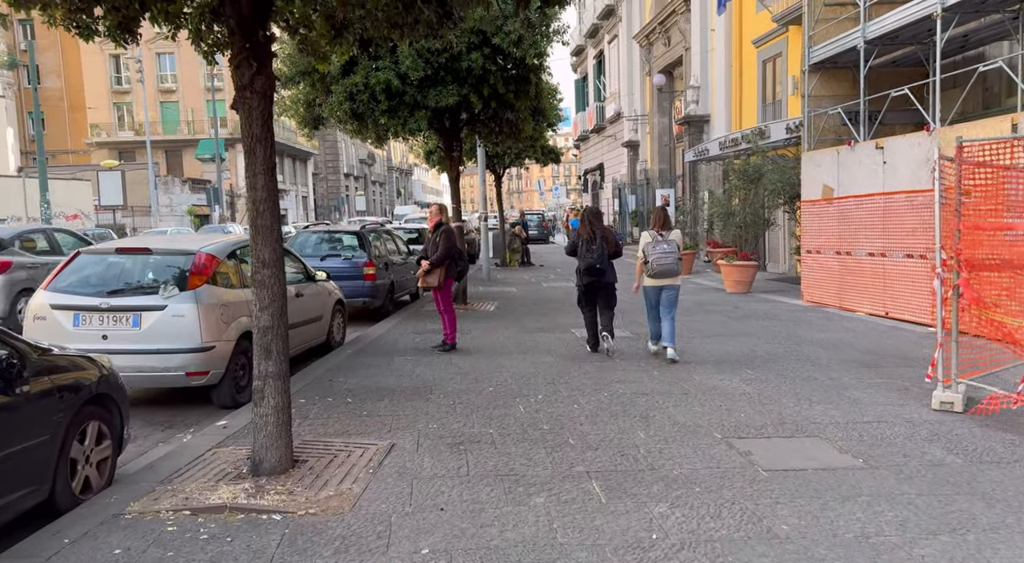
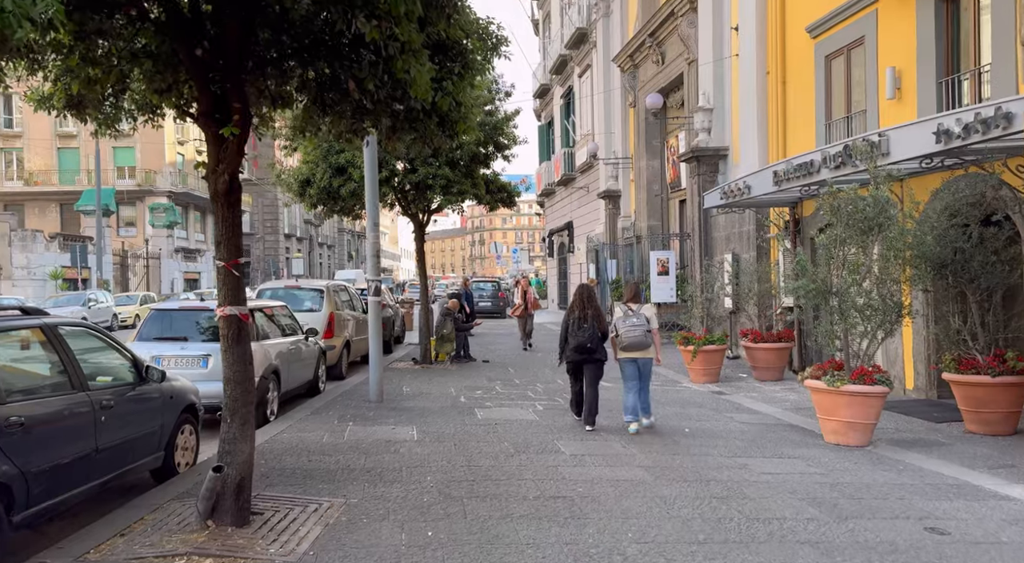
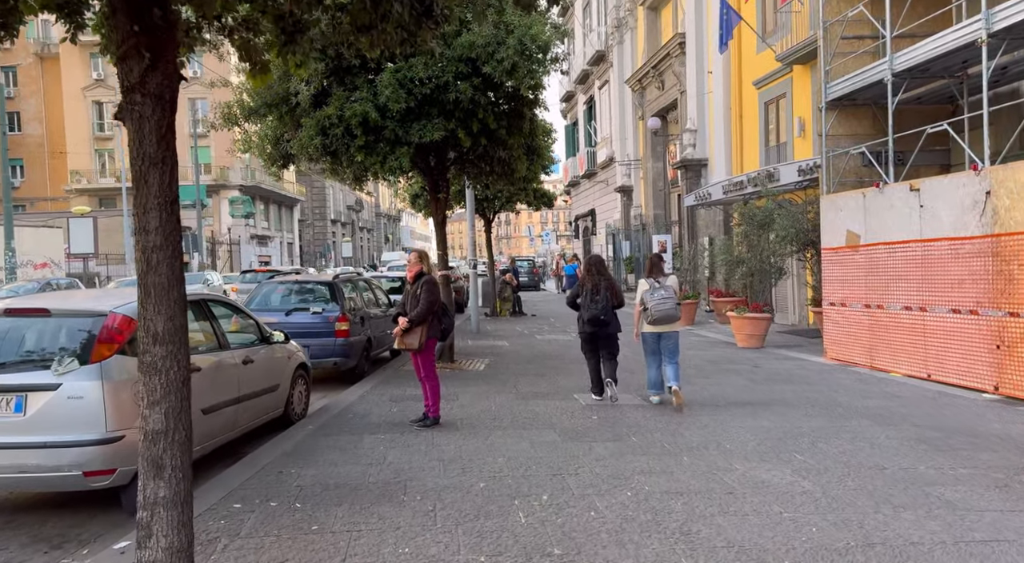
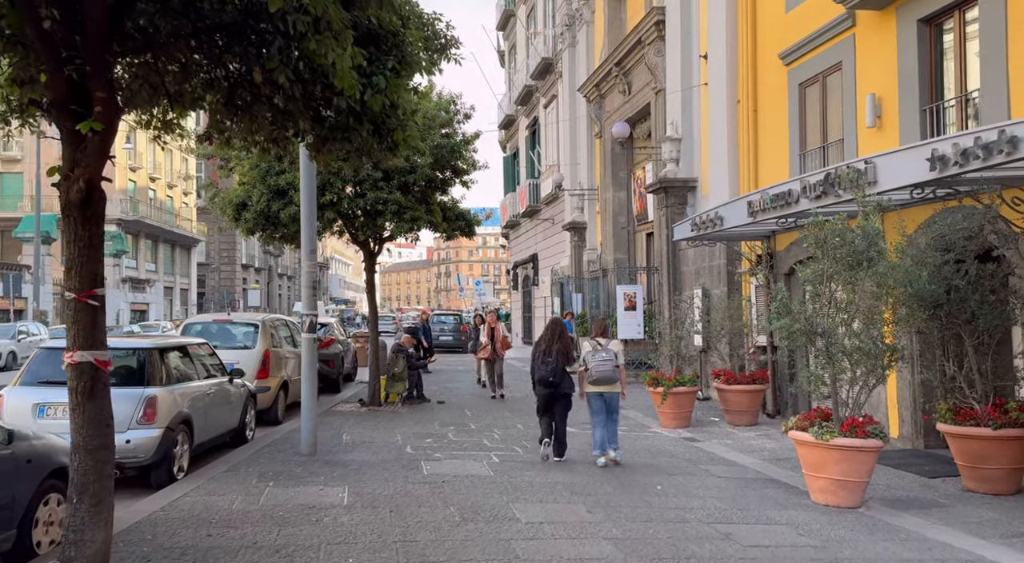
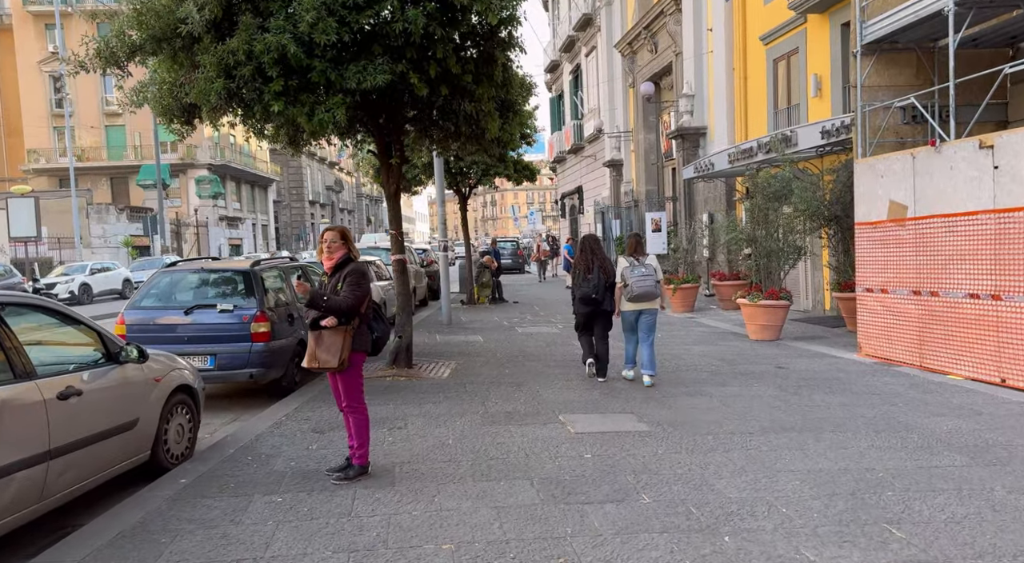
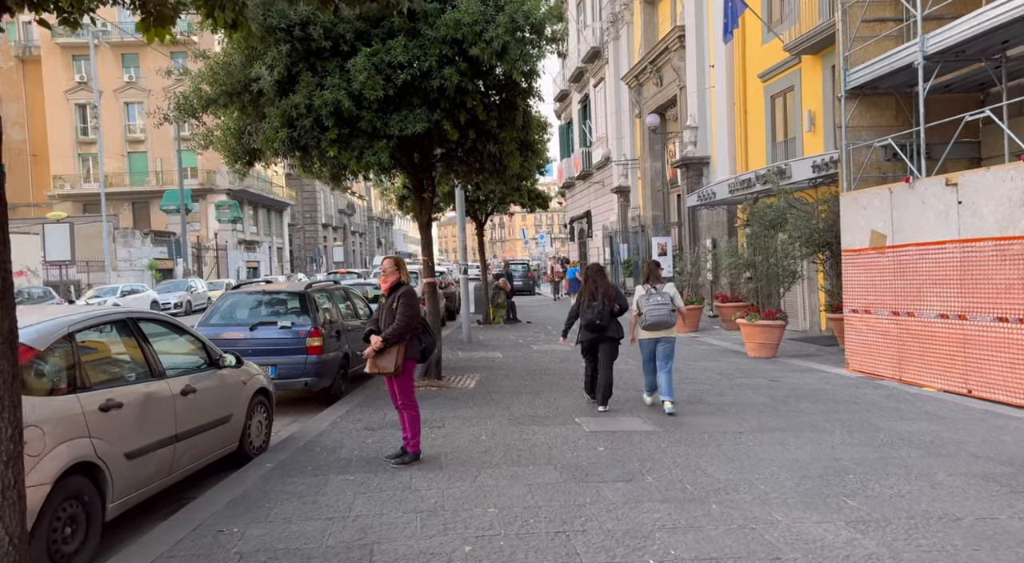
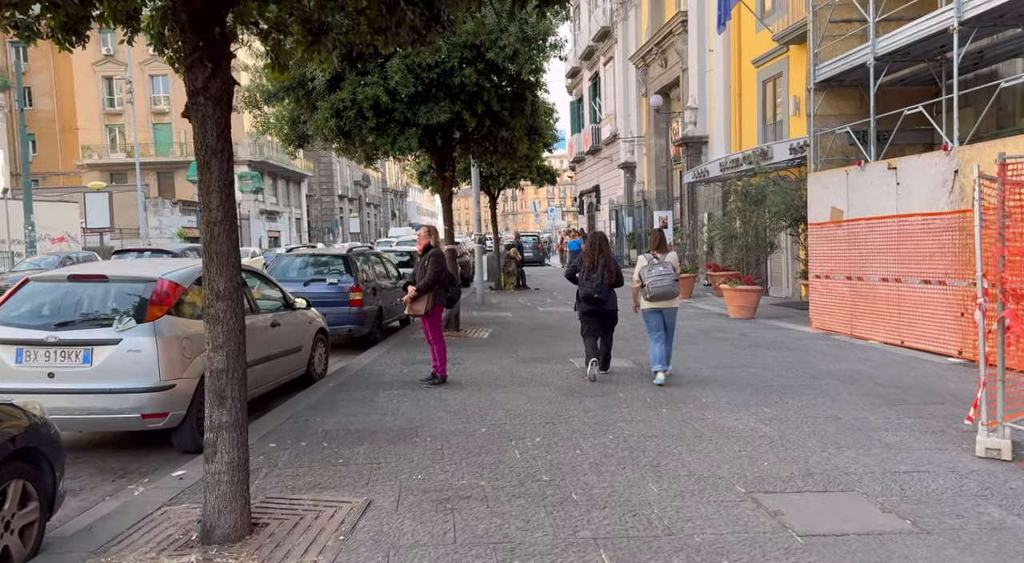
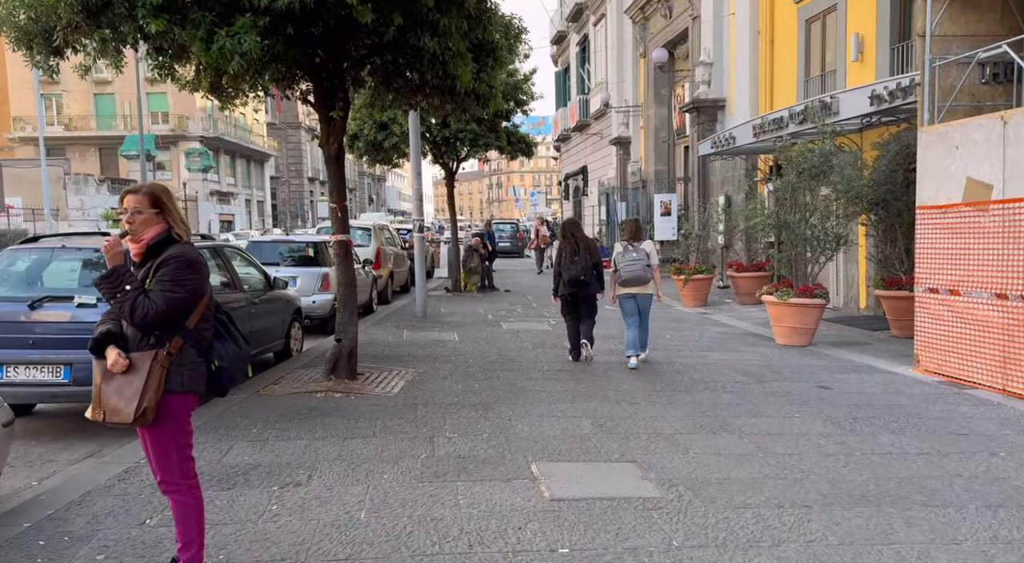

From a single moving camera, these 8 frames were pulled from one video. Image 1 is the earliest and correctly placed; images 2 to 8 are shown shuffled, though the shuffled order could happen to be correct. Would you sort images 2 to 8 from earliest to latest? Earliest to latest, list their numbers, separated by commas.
7, 3, 6, 5, 8, 2, 4
